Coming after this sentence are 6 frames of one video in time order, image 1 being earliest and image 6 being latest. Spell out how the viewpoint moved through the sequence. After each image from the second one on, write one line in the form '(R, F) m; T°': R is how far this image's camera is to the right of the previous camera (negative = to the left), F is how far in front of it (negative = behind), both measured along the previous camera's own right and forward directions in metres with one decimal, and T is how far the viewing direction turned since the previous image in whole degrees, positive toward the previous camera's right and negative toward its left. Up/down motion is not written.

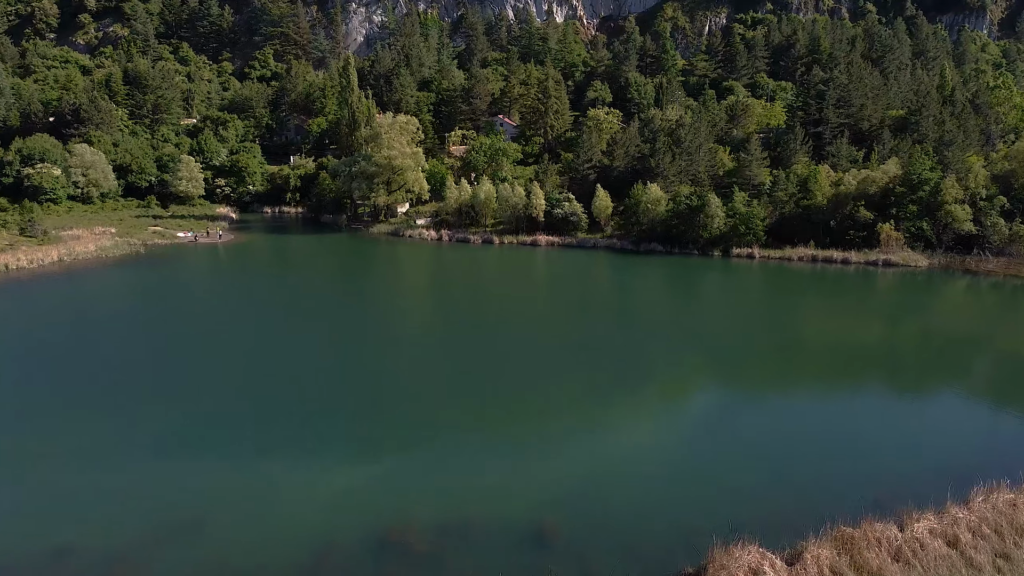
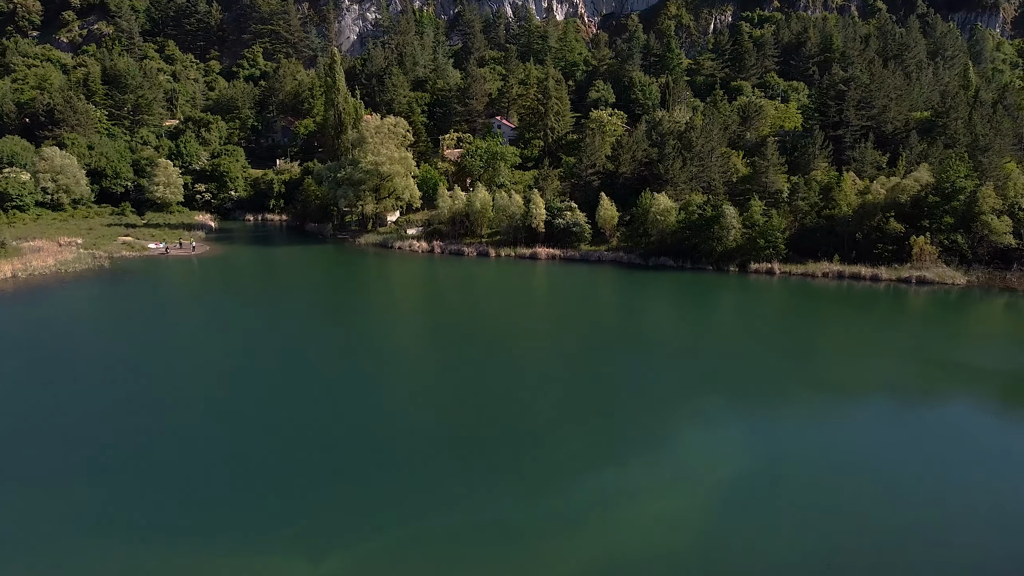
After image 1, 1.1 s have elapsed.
(+0.2, +5.0) m; 0°
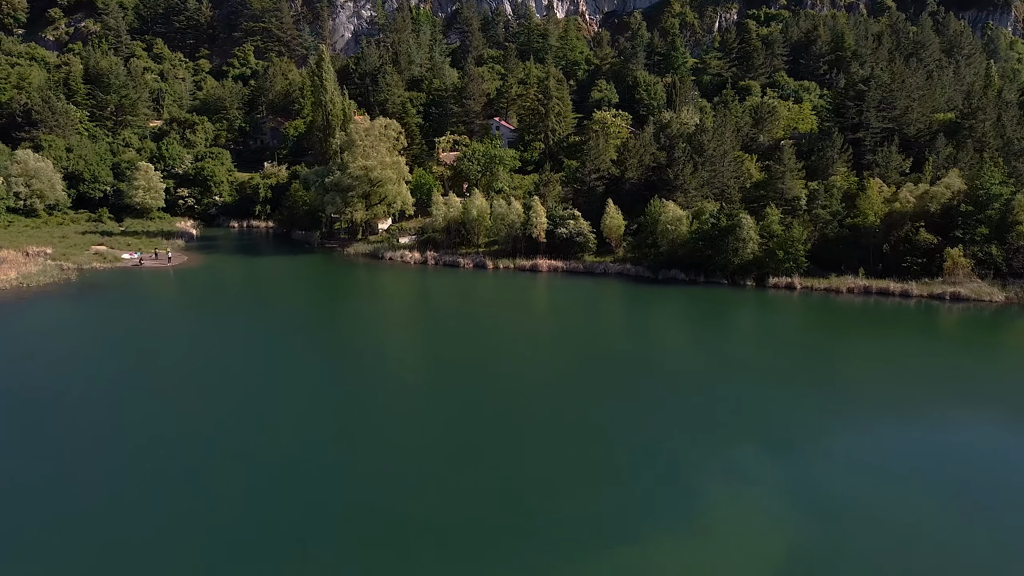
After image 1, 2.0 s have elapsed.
(0.0, +4.1) m; 0°
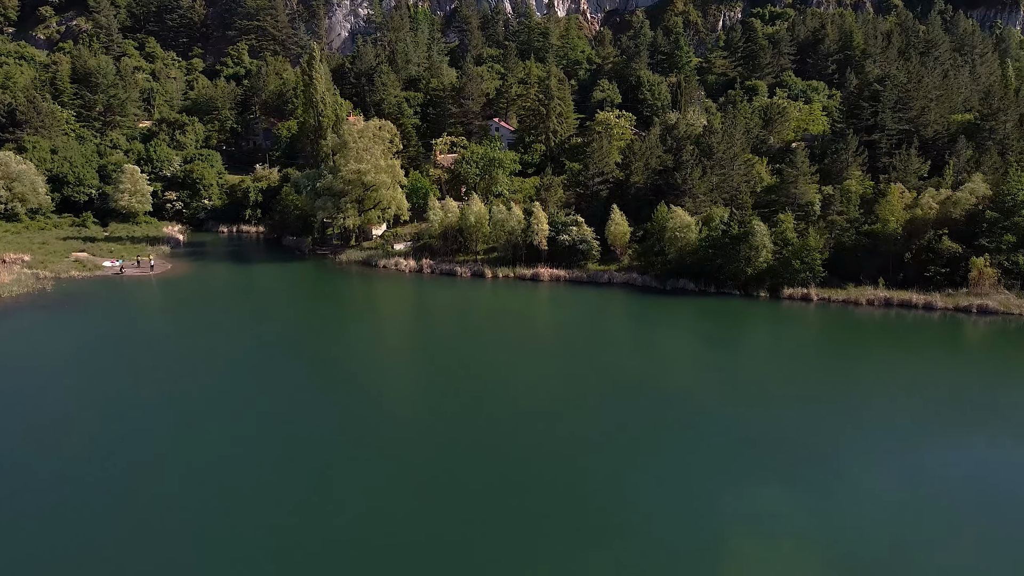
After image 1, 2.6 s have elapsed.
(0.0, +2.7) m; 0°
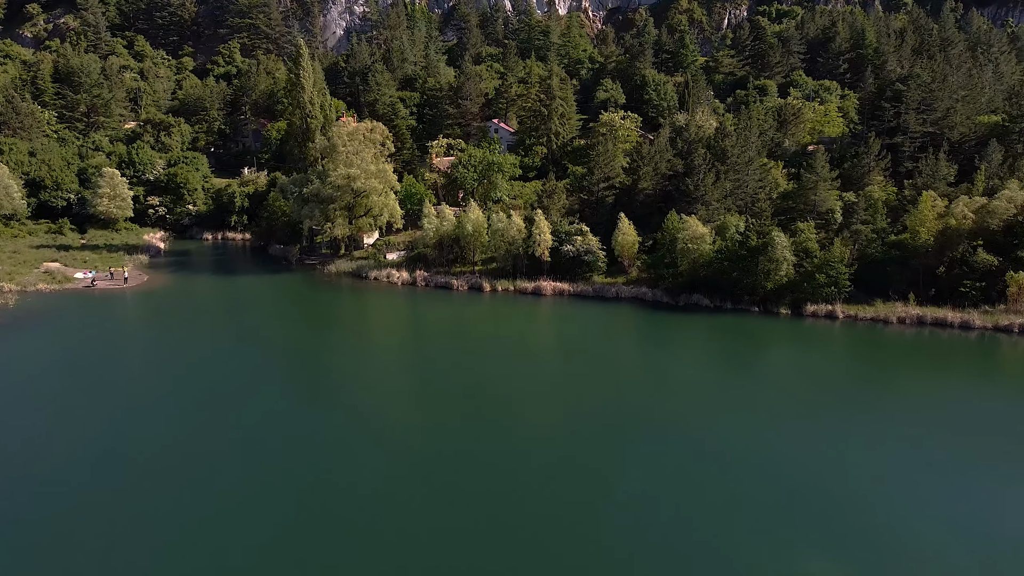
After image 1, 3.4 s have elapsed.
(0.0, +3.6) m; 0°
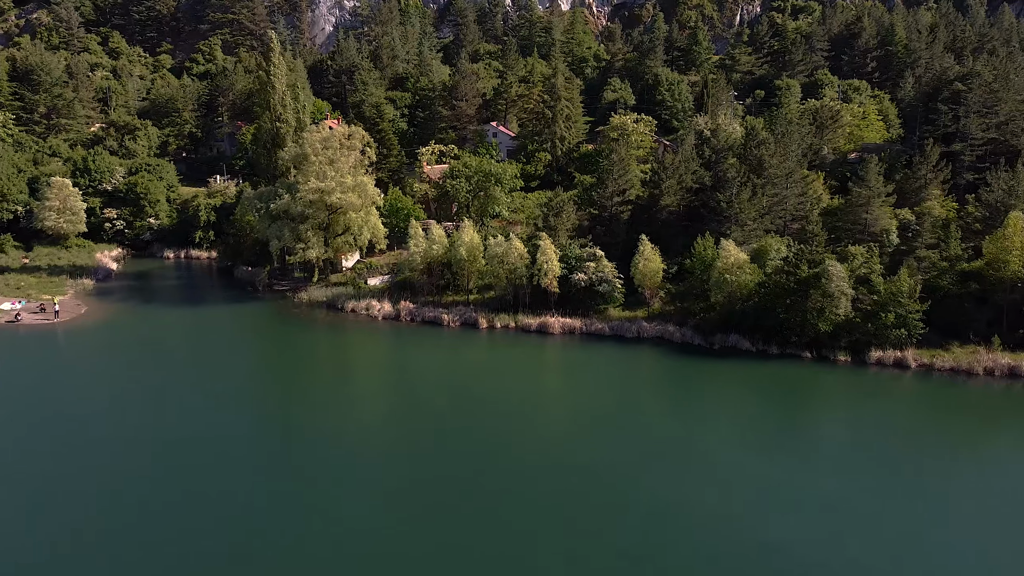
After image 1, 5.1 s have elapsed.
(-0.1, +7.6) m; 0°
